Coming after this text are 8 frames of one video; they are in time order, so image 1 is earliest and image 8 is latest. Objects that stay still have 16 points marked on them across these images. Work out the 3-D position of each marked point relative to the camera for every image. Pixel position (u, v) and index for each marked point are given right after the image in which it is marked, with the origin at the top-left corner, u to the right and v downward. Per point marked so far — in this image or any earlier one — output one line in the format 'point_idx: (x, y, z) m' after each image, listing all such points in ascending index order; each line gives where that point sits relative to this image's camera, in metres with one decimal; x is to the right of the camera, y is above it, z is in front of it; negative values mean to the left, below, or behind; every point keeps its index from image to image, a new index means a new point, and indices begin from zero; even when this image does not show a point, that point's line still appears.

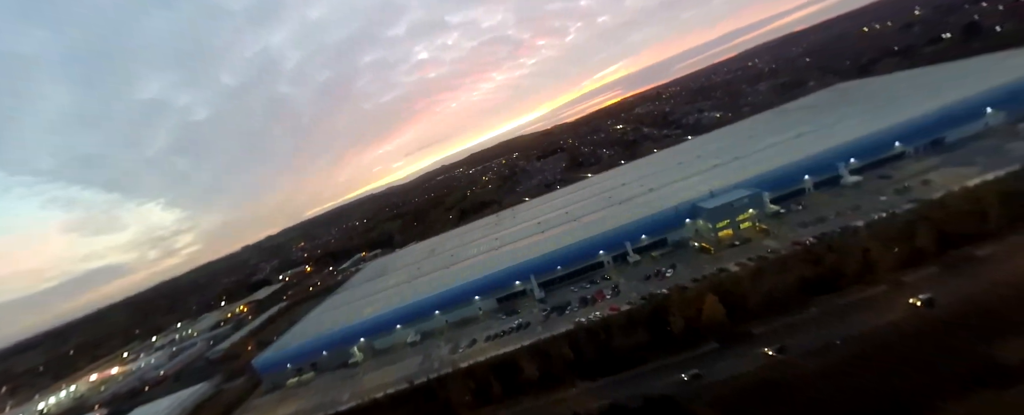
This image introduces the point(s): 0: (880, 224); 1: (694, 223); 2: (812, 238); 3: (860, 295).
0: (+17.8, -0.8, +16.2) m
1: (+10.4, -0.9, +19.3) m
2: (+14.9, -1.6, +16.5) m
3: (+13.0, -3.3, +12.4) m
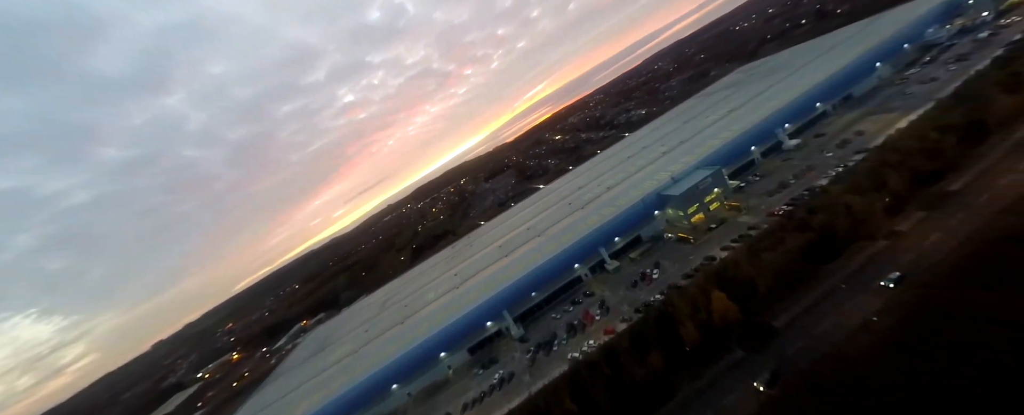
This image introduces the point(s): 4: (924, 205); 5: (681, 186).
0: (+15.6, +1.4, +15.8) m
1: (+8.1, -0.3, +17.8) m
2: (+12.9, 0.0, +15.7) m
3: (+11.9, -1.6, +11.2) m
4: (+15.9, +0.2, +12.5) m
5: (+8.9, +1.1, +17.6) m
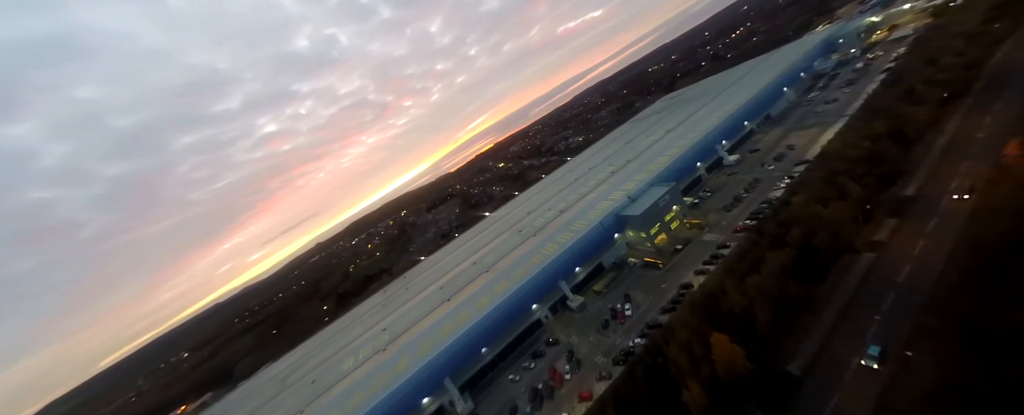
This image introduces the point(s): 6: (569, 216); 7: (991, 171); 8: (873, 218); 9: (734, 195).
0: (+13.0, +0.9, +15.3) m
1: (+5.4, -1.3, +16.0) m
2: (+10.4, -0.6, +14.6) m
3: (+10.2, -1.9, +9.9) m
4: (+13.9, 0.0, +12.0) m
5: (+6.1, +0.1, +16.0) m
6: (+3.1, -0.4, +18.4) m
7: (+17.1, +1.2, +11.7) m
8: (+12.9, -0.3, +11.8) m
9: (+11.9, +0.7, +17.9) m
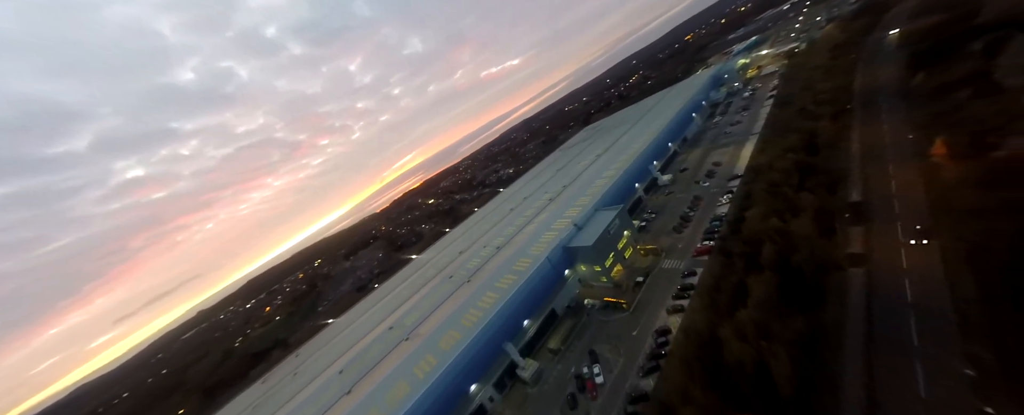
0: (+10.0, +0.2, +14.4) m
1: (+2.5, -2.5, +13.3) m
2: (+7.7, -1.4, +13.1) m
3: (+8.5, -2.1, +8.4) m
4: (+11.5, -0.2, +11.3) m
5: (+3.2, -1.1, +13.7) m
6: (-0.2, -2.1, +15.4) m
7: (+14.6, +1.2, +11.7) m
8: (+10.6, -0.6, +10.8) m
9: (+8.4, -0.3, +16.7) m
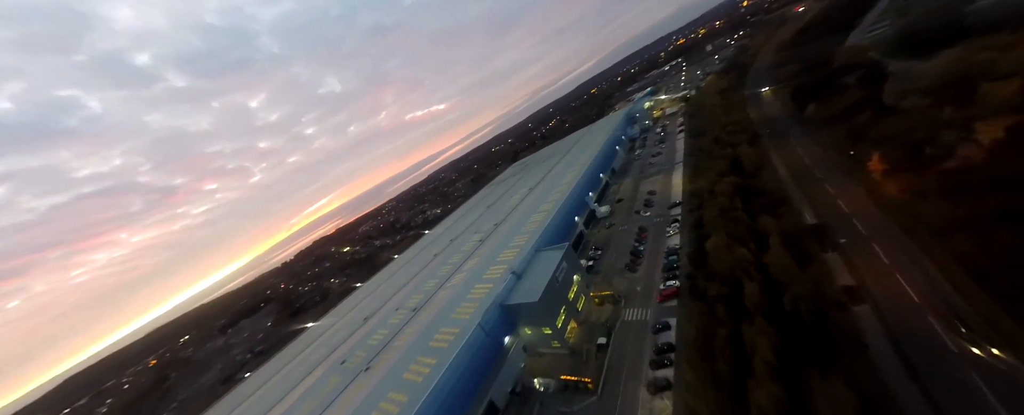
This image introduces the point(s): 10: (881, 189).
0: (+7.1, -1.0, +12.8) m
1: (+0.2, -3.9, +10.0) m
2: (+5.2, -2.4, +10.9) m
3: (+7.0, -2.6, +6.4) m
4: (+9.3, -0.9, +10.0) m
5: (+0.6, -2.4, +10.6) m
6: (-2.9, -3.7, +11.4) m
7: (+12.1, +0.6, +11.3) m
8: (+8.4, -1.3, +9.4) m
9: (+5.1, -1.8, +14.7) m
10: (+12.1, +0.6, +10.9) m
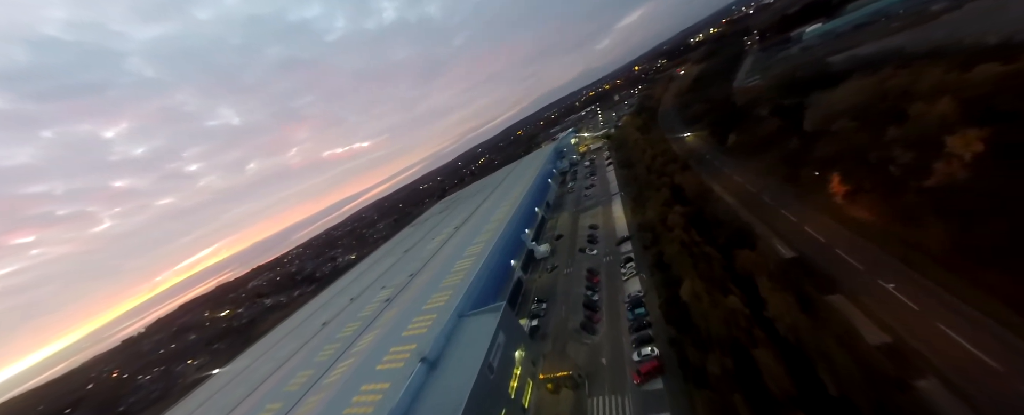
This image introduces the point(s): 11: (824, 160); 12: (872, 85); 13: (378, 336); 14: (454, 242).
0: (+4.6, -2.1, +10.4) m
1: (-1.4, -4.8, +5.9) m
2: (+3.2, -3.4, +7.9) m
3: (+5.8, -3.0, +3.9) m
4: (+7.3, -1.7, +8.1) m
5: (-1.2, -3.4, +6.7) m
6: (-4.8, -4.9, +6.7) m
7: (+9.7, -0.3, +10.0) m
8: (+6.6, -2.0, +7.3) m
9: (+2.4, -3.2, +11.7) m
10: (+9.9, -0.2, +9.7) m
11: (+11.5, +1.8, +12.4) m
12: (+14.2, +4.8, +13.2) m
13: (-4.0, -3.8, +10.2) m
14: (-3.3, -2.1, +19.3) m
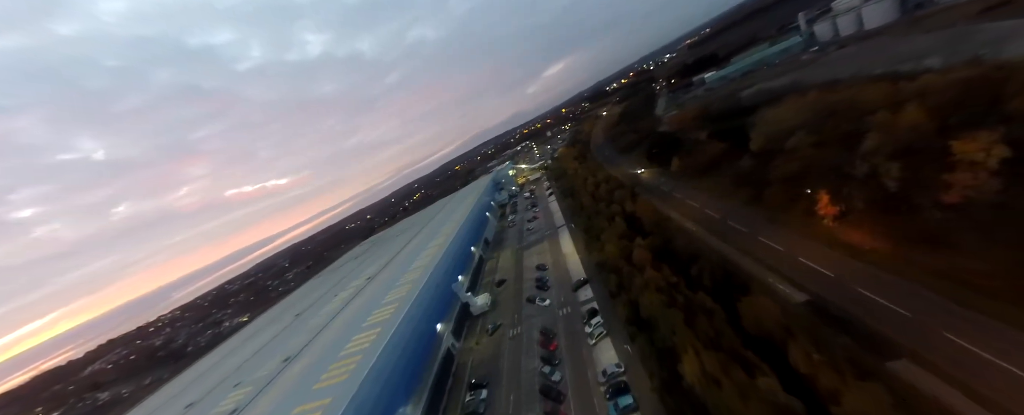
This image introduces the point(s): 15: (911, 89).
0: (+2.9, -2.9, +7.5) m
1: (-2.1, -5.3, +1.7) m
2: (+2.0, -4.0, +4.7) m
3: (+5.3, -3.0, +1.3) m
4: (+5.9, -2.2, +5.7) m
5: (-2.1, -4.0, +2.7) m
6: (-5.5, -5.6, +1.9) m
7: (+7.9, -0.9, +8.2) m
8: (+5.4, -2.4, +4.8) m
9: (+0.5, -4.2, +8.2) m
10: (+8.1, -0.8, +7.9) m
11: (+9.2, +1.0, +11.0) m
12: (+11.5, +4.0, +12.6) m
13: (-5.4, -4.9, +5.5) m
14: (-6.4, -4.1, +14.8) m
15: (+11.8, +3.5, +9.8) m
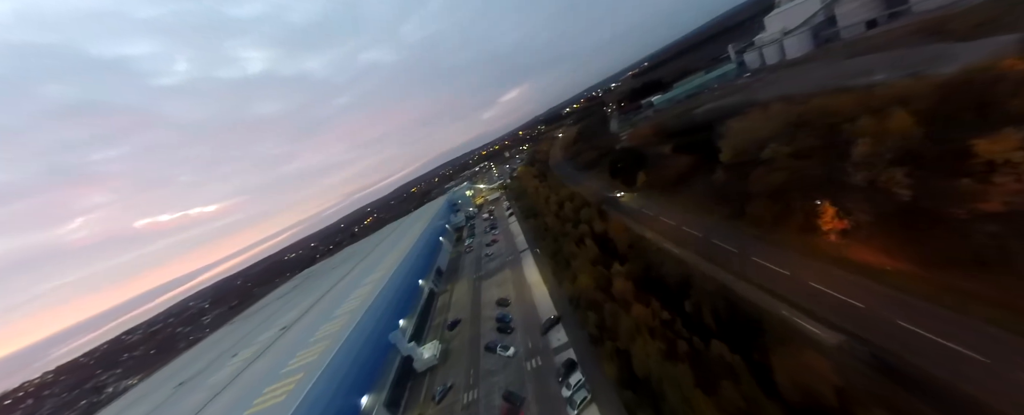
0: (+2.1, -3.2, +5.4) m
1: (-2.1, -5.4, -1.0) m
2: (+1.6, -4.2, +2.5) m
3: (+5.2, -2.9, -0.5) m
4: (+5.3, -2.3, +4.1) m
5: (-2.2, -4.2, 0.0) m
6: (-5.5, -5.8, -1.3) m
7: (+7.0, -1.2, +6.8) m
8: (+4.9, -2.5, +3.1) m
9: (-0.3, -4.6, +5.8) m
10: (+7.2, -1.1, +6.6) m
11: (+7.8, +0.6, +9.9) m
12: (+9.8, +3.5, +11.9) m
13: (-5.8, -5.3, +2.4) m
14: (-8.0, -5.1, +11.5) m
15: (+10.4, +3.2, +9.2) m
